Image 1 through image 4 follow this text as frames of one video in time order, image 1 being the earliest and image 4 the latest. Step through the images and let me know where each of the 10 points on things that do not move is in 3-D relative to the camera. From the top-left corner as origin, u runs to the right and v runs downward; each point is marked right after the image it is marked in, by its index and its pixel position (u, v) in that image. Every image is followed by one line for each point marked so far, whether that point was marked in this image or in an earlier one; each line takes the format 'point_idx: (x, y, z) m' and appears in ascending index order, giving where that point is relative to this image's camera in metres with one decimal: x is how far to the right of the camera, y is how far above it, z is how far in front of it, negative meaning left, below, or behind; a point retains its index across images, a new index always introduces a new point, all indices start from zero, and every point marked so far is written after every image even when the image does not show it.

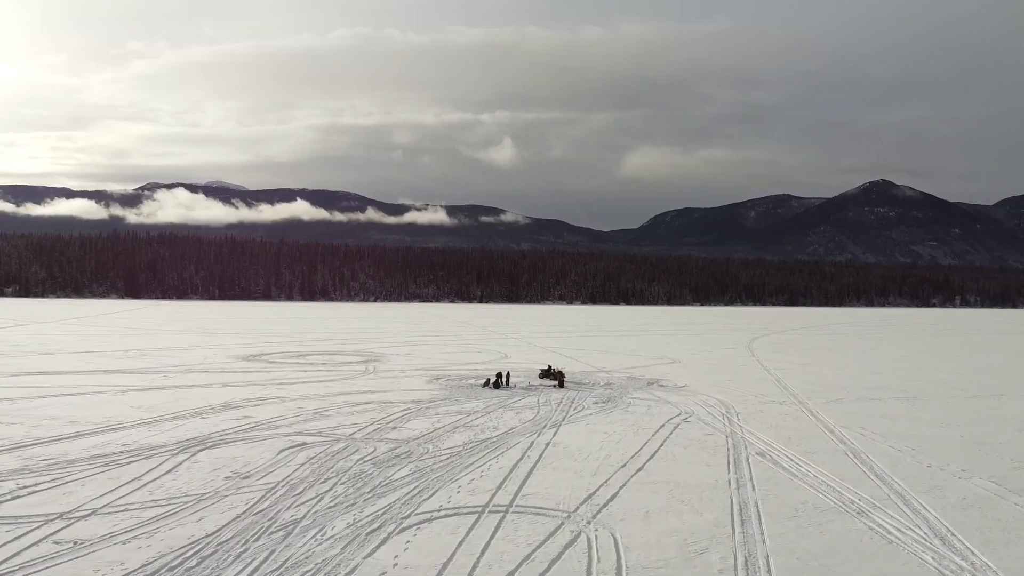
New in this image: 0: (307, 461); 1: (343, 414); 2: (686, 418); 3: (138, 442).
0: (-4.1, -3.5, +14.1) m
1: (-4.7, -3.5, +19.5) m
2: (+4.9, -3.7, +19.6) m
3: (-8.4, -3.4, +15.7) m
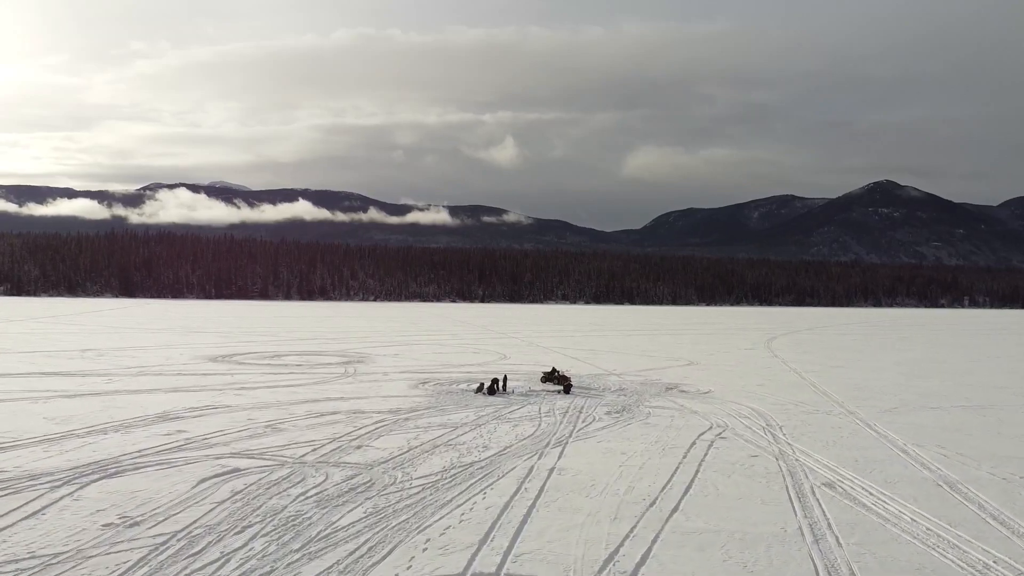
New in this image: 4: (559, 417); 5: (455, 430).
0: (-4.3, -3.2, +10.6) m
1: (-4.8, -3.2, +16.0) m
2: (+4.8, -3.3, +16.0) m
3: (-8.5, -3.1, +12.2) m
4: (+1.2, -3.3, +17.8) m
5: (-1.3, -3.2, +16.0) m
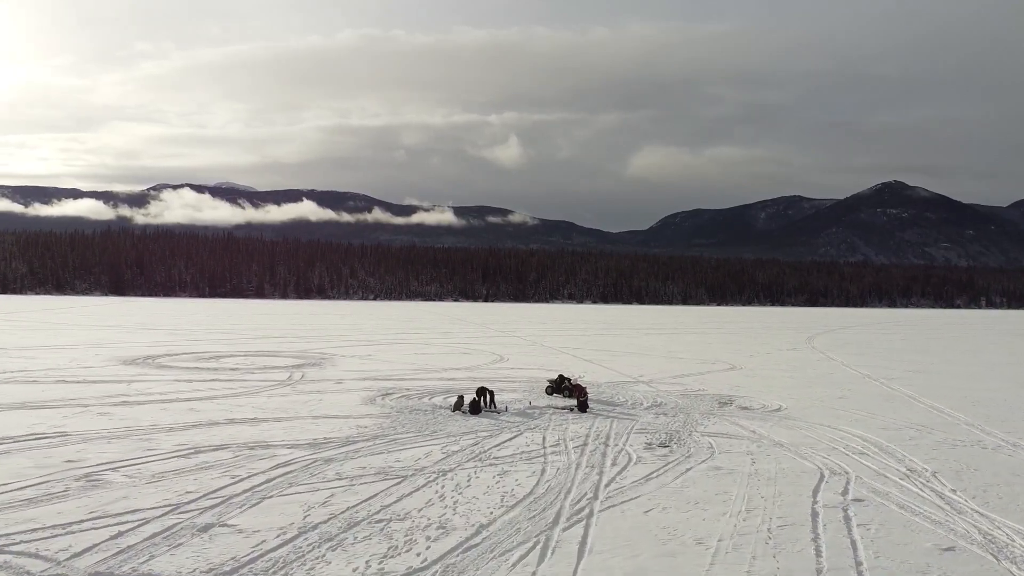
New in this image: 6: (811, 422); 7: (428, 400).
0: (-4.5, -2.6, +4.1) m
1: (-5.0, -2.6, +9.5) m
2: (+4.6, -2.7, +9.5) m
3: (-8.7, -2.5, +5.7) m
4: (+1.0, -2.7, +11.3) m
5: (-1.5, -2.6, +9.4) m
6: (+6.3, -2.8, +14.9) m
7: (-2.0, -2.6, +16.6) m
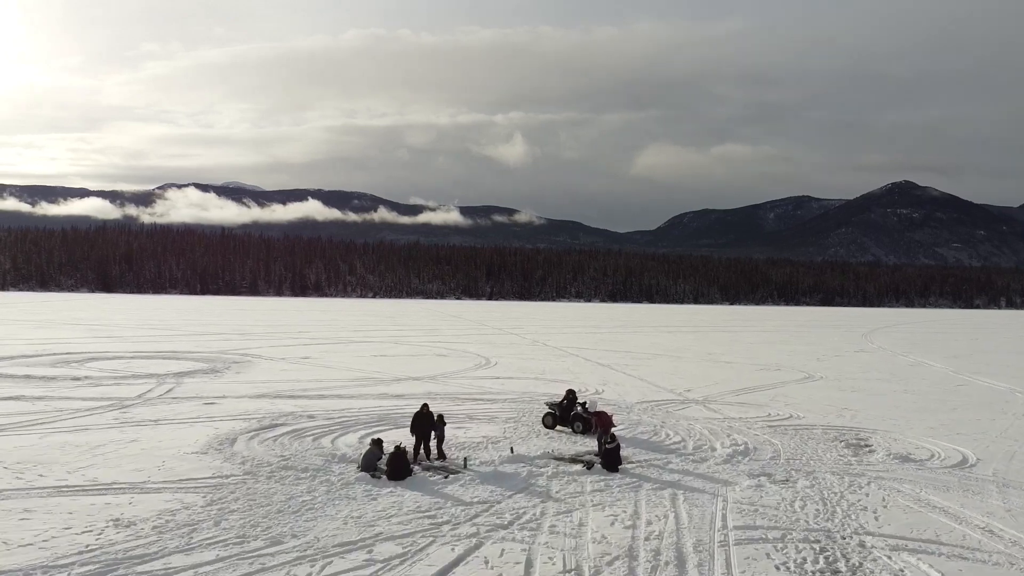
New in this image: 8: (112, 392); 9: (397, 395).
0: (-5.0, -1.9, -3.3) m
1: (-5.5, -1.9, +2.1) m
2: (+4.1, -2.1, +2.0) m
3: (-9.2, -1.8, -1.6) m
4: (+0.5, -2.1, +3.9) m
5: (-2.0, -2.0, +2.0) m
6: (+5.9, -2.2, +7.4) m
7: (-2.4, -2.0, +9.2) m
8: (-7.6, -2.0, +13.5) m
9: (-2.2, -2.1, +13.8) m
